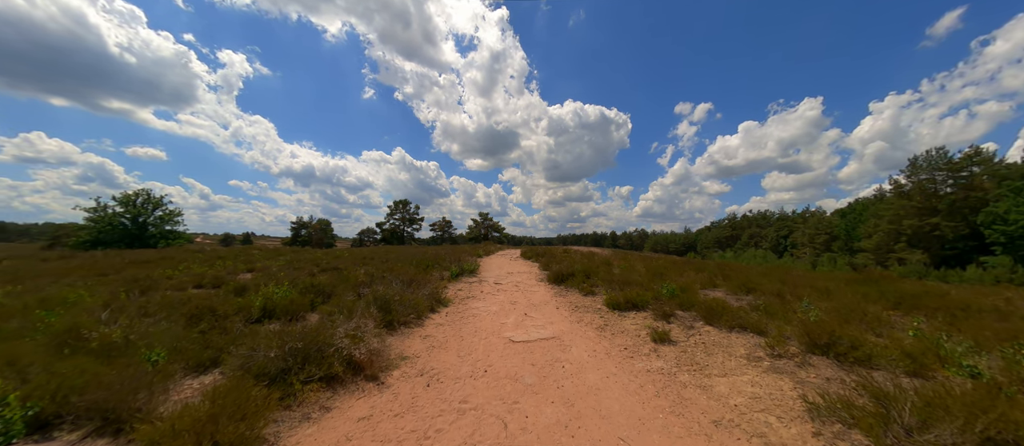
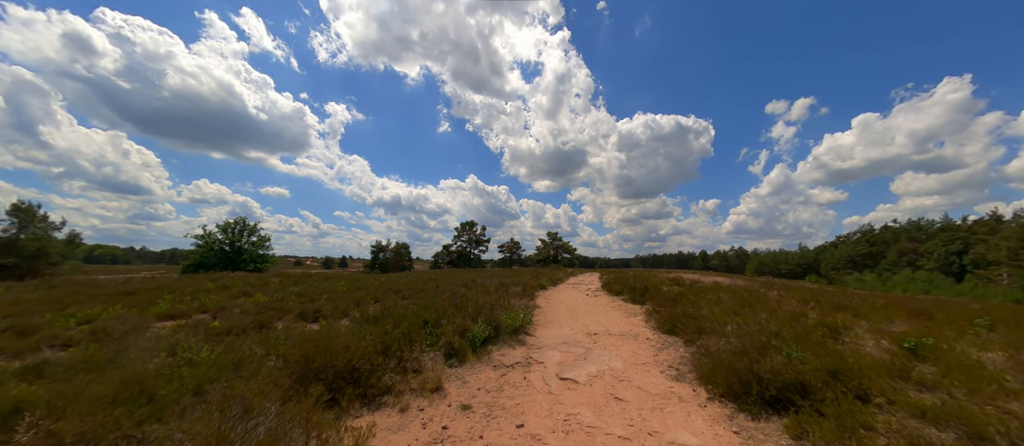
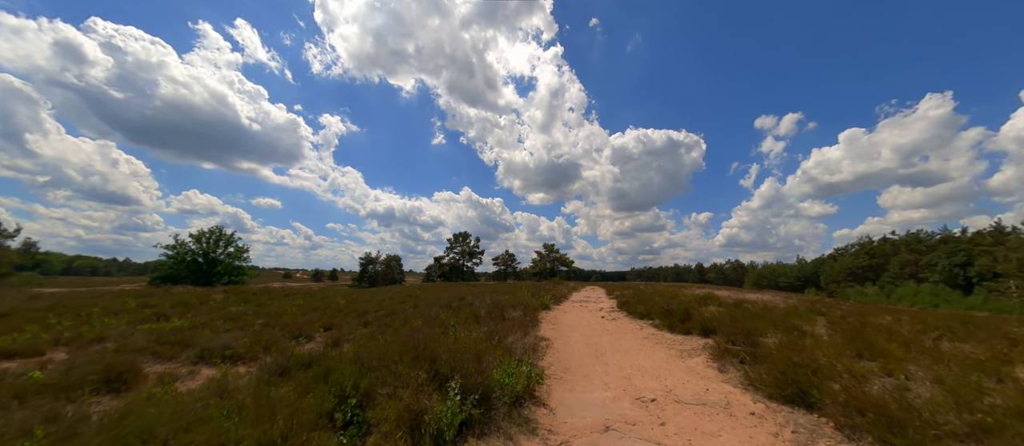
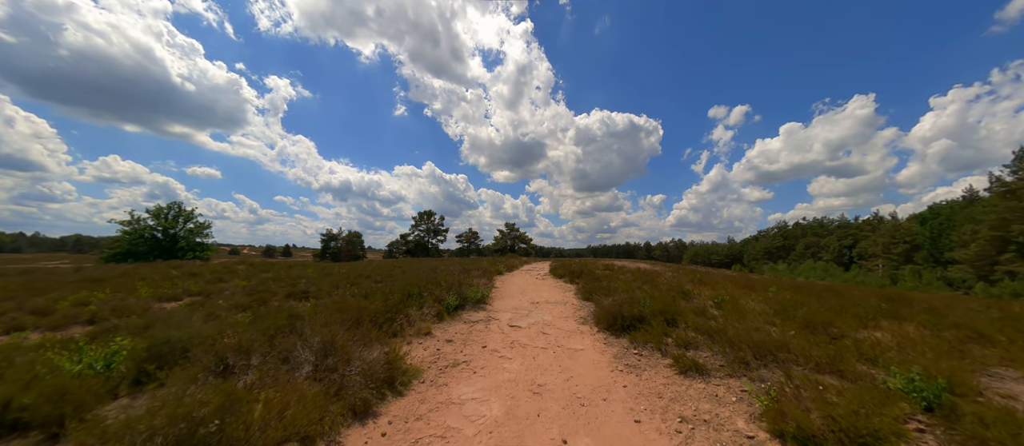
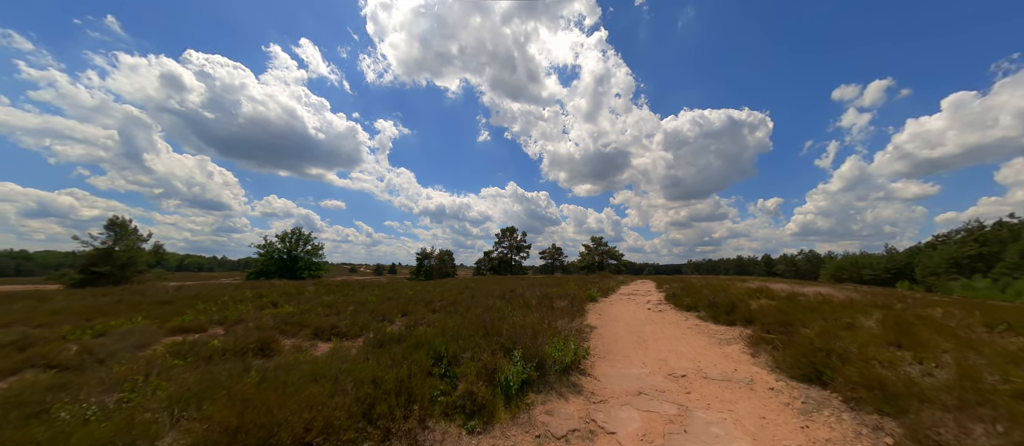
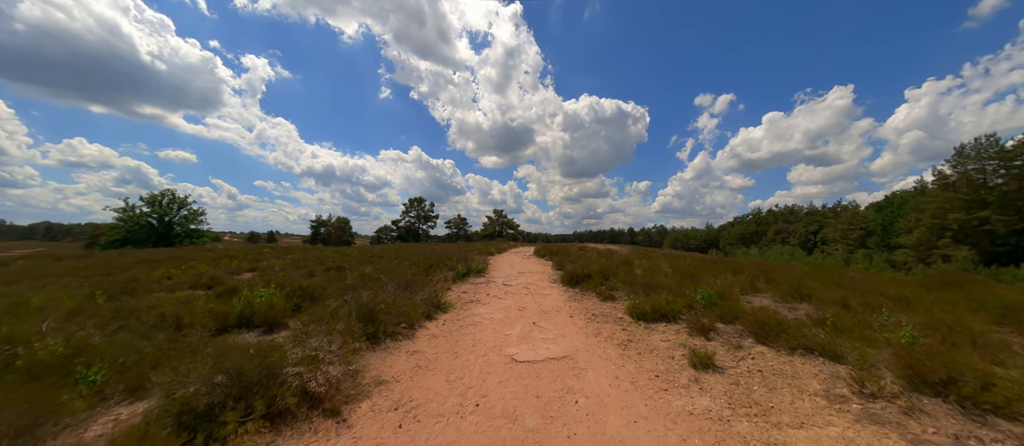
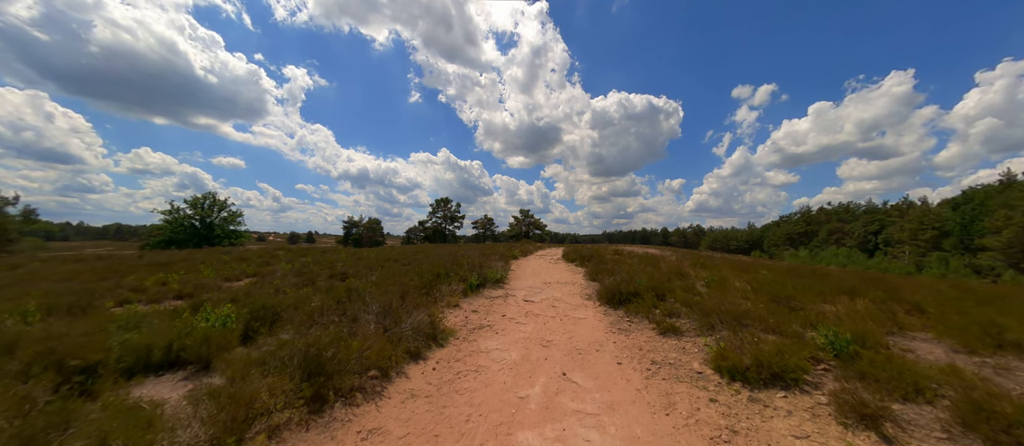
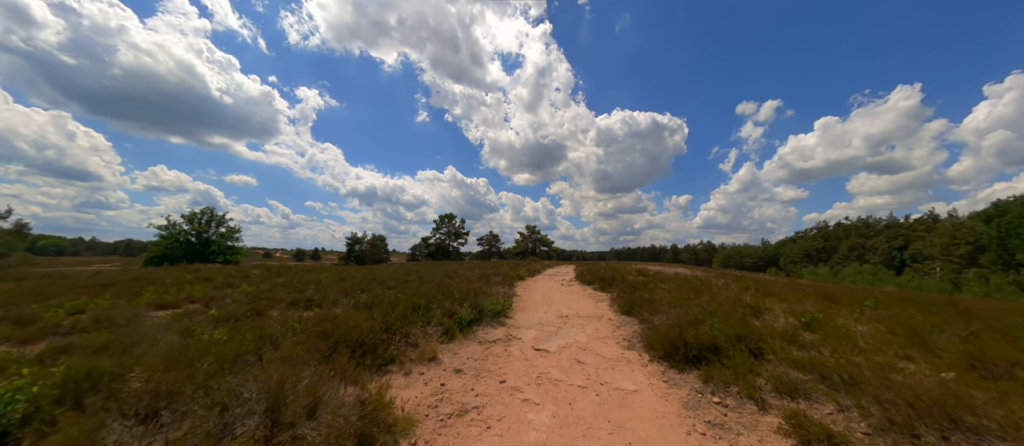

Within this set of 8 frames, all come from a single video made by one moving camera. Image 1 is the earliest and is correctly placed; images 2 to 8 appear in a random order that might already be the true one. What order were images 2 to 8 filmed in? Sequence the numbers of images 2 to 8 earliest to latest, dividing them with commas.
6, 7, 4, 8, 2, 5, 3
